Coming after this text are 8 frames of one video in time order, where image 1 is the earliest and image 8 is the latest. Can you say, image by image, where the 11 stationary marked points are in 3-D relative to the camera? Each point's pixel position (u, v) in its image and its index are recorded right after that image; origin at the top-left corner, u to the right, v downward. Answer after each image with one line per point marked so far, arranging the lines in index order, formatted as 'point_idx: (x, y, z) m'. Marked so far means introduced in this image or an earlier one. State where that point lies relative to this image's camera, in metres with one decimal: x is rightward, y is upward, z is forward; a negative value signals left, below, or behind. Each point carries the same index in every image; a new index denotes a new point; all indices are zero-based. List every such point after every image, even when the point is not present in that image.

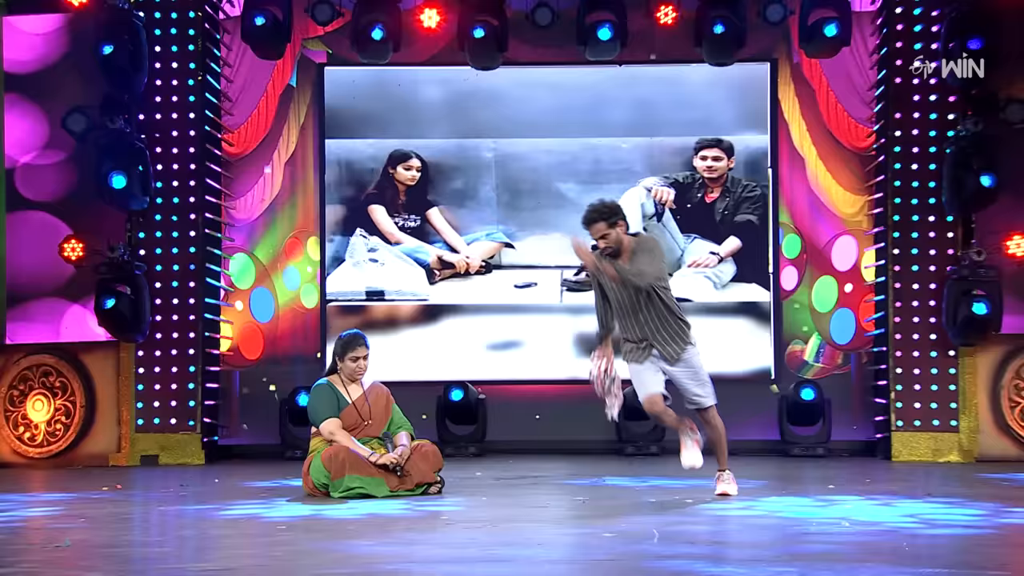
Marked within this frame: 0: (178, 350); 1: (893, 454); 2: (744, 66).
0: (-1.3, -0.3, +7.2) m
1: (+1.5, -0.7, +7.1) m
2: (+1.0, +1.0, +7.6) m
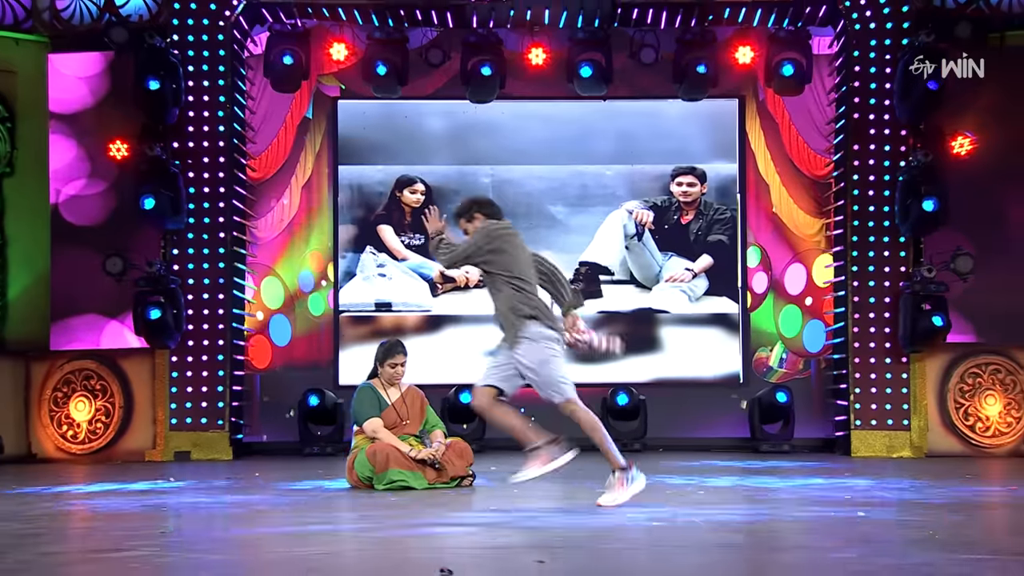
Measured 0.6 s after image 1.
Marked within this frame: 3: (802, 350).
0: (-1.3, -0.3, +8.0) m
1: (+1.5, -0.7, +8.0) m
2: (+1.0, +0.9, +8.5) m
3: (+1.4, -0.3, +8.5) m
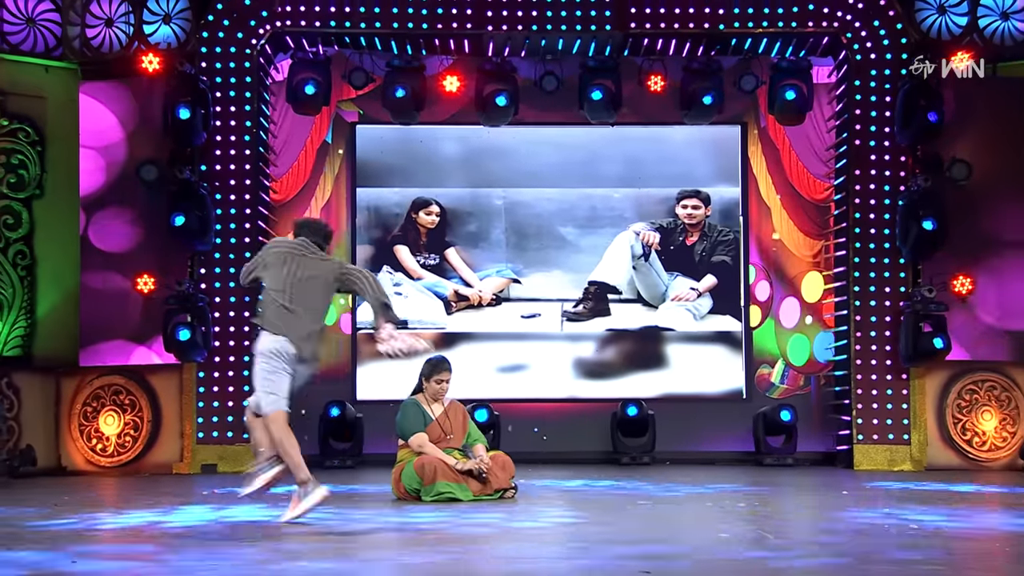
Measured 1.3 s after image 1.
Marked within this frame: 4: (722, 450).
0: (-1.3, -0.4, +8.2) m
1: (+1.6, -0.8, +8.4) m
2: (+1.0, +0.8, +8.8) m
3: (+1.5, -0.4, +8.8) m
4: (+1.0, -0.8, +8.8) m
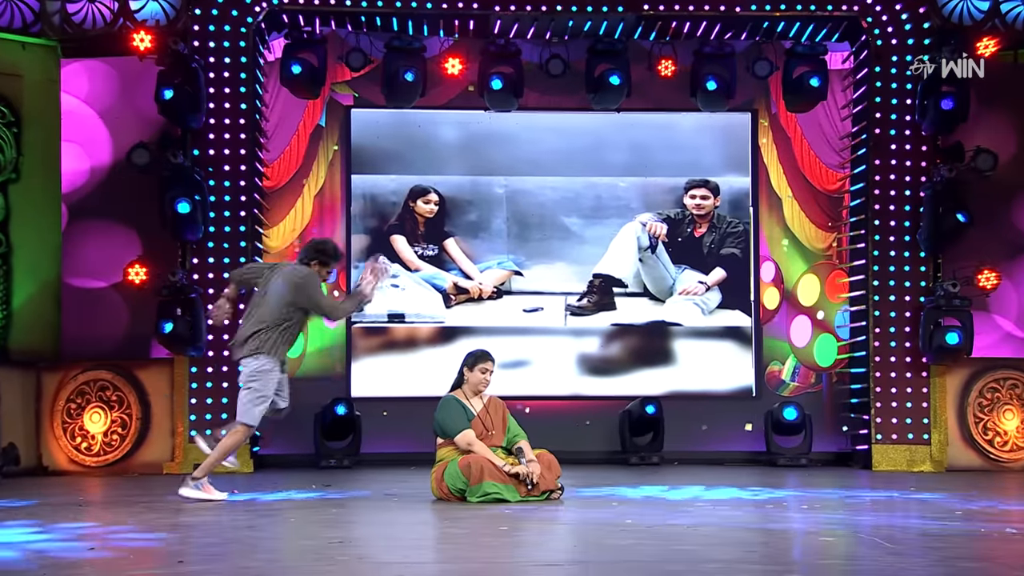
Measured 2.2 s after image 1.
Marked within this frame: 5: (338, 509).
0: (-1.2, -0.3, +7.8) m
1: (+1.6, -0.8, +8.1) m
2: (+1.0, +0.8, +8.5) m
3: (+1.5, -0.4, +8.5) m
4: (+1.0, -0.8, +8.5) m
5: (-0.6, -0.7, +5.9) m
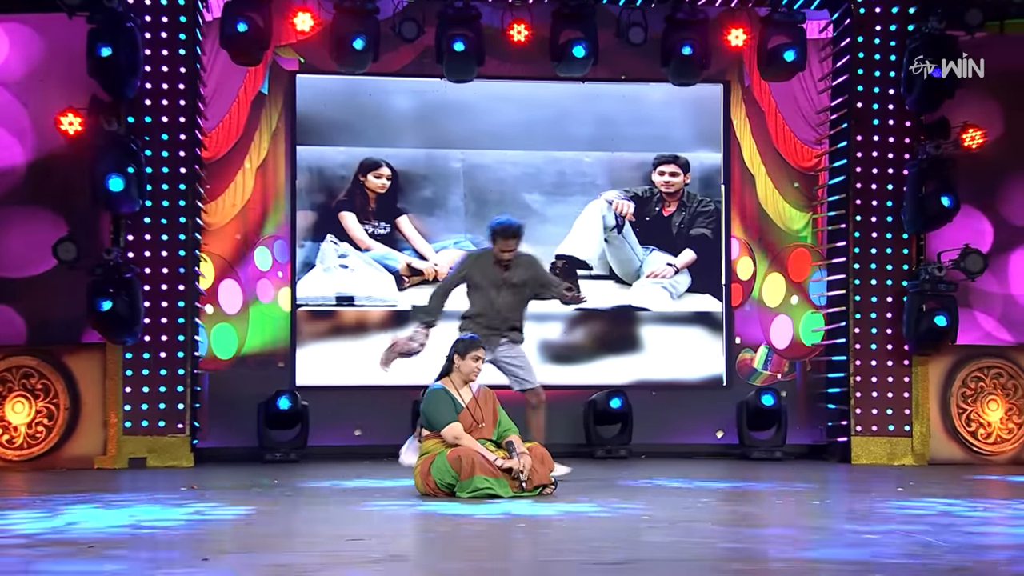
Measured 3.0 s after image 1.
0: (-1.4, -0.3, +7.2) m
1: (+1.4, -0.7, +7.6) m
2: (+0.8, +0.9, +8.0) m
3: (+1.3, -0.3, +8.1) m
4: (+0.8, -0.7, +8.0) m
5: (-0.6, -0.6, +5.3) m
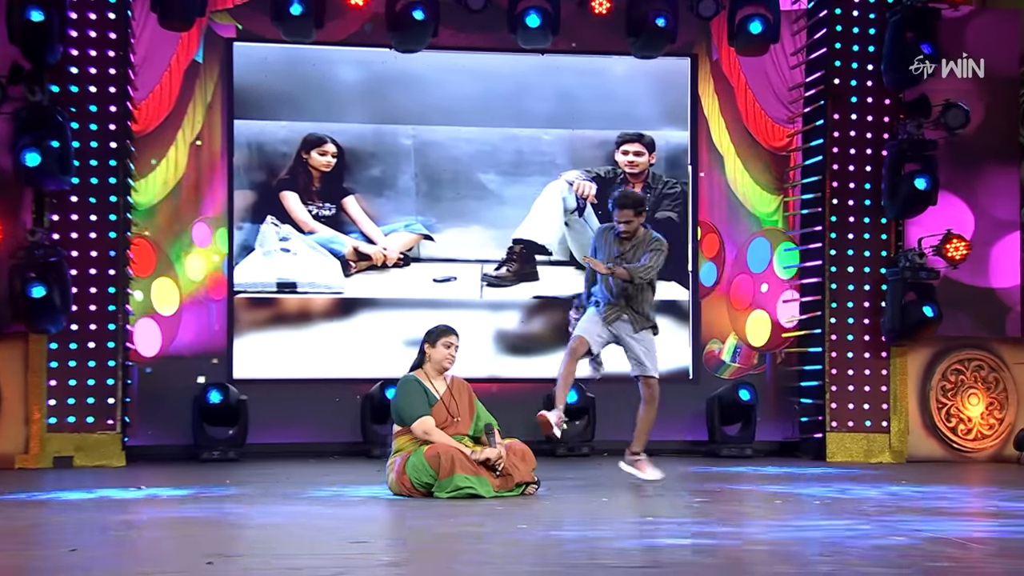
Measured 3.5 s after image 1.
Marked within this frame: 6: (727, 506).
0: (-1.5, -0.2, +6.6) m
1: (+1.3, -0.7, +7.2) m
2: (+0.6, +1.0, +7.5) m
3: (+1.1, -0.2, +7.6) m
4: (+0.6, -0.6, +7.5) m
5: (-0.7, -0.6, +4.7) m
6: (+0.6, -0.6, +5.3) m
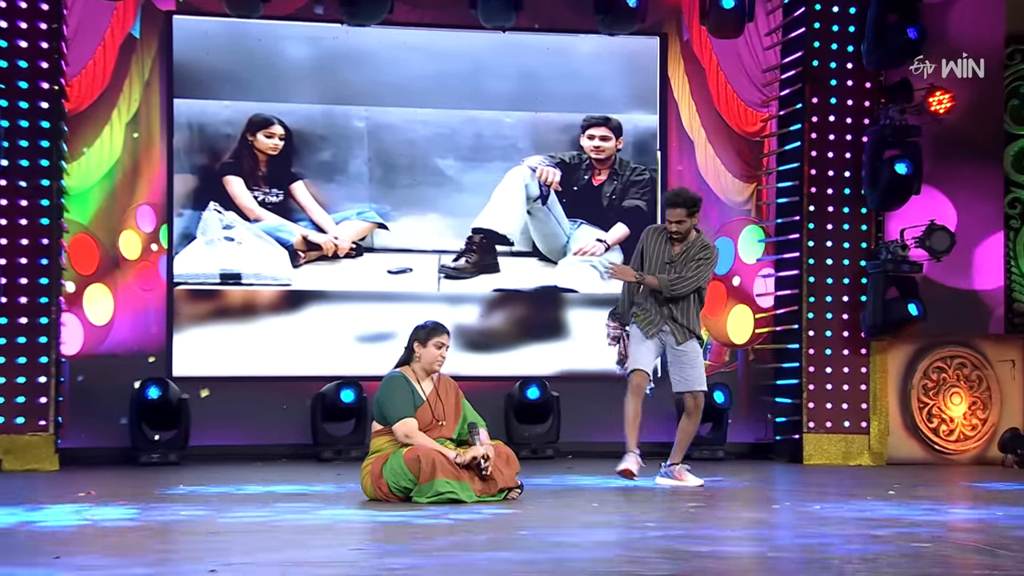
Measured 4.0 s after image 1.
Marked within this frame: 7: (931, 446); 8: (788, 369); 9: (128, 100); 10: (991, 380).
0: (-1.7, -0.2, +6.1) m
1: (+1.1, -0.6, +6.8) m
2: (+0.5, +1.0, +7.1) m
3: (+0.9, -0.2, +7.2) m
4: (+0.5, -0.6, +7.1) m
5: (-0.7, -0.5, +4.2) m
6: (+0.6, -0.6, +4.8) m
7: (+1.6, -0.6, +6.9) m
8: (+1.1, -0.3, +7.0) m
9: (-1.4, +0.7, +6.7) m
10: (+1.9, -0.4, +7.0) m
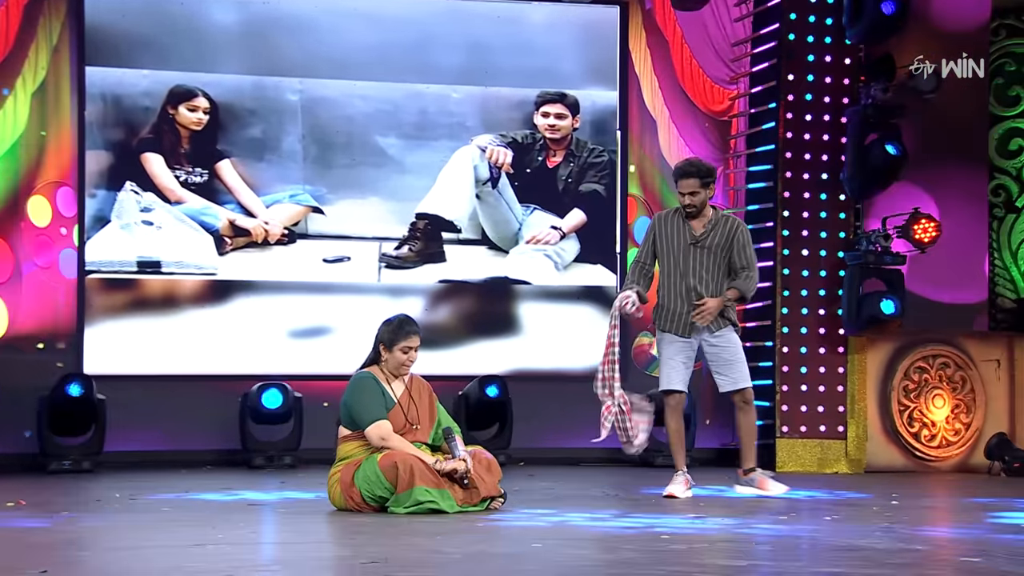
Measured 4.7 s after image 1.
0: (-1.8, -0.1, +5.3) m
1: (+0.9, -0.6, +6.2) m
2: (+0.3, +1.0, +6.5) m
3: (+0.7, -0.2, +6.6) m
4: (+0.3, -0.6, +6.5) m
5: (-0.7, -0.5, +3.6) m
6: (+0.5, -0.6, +4.2) m
7: (+1.4, -0.6, +6.4) m
8: (+0.9, -0.3, +6.4) m
9: (-1.6, +0.7, +6.0) m
10: (+1.7, -0.3, +6.4) m
